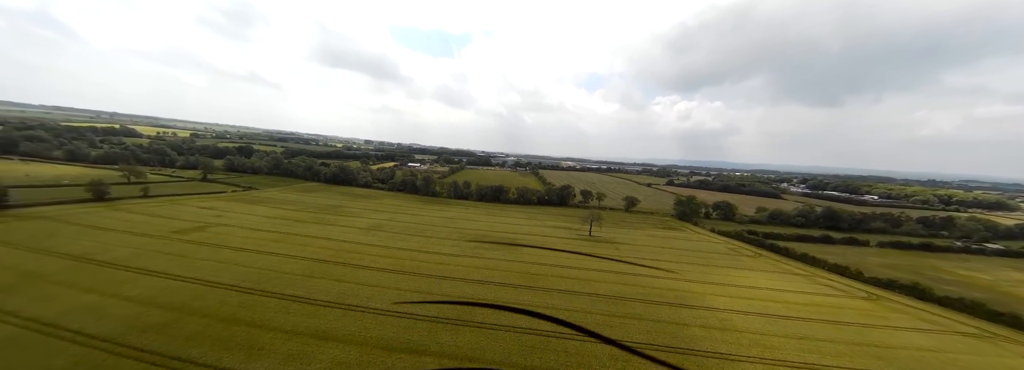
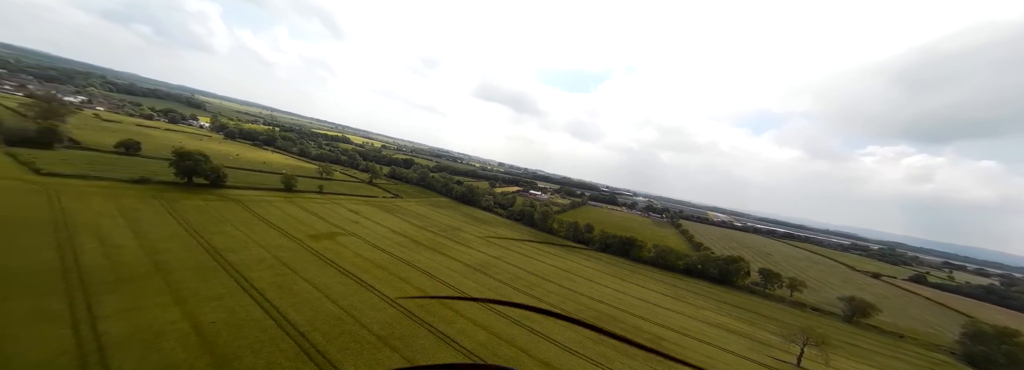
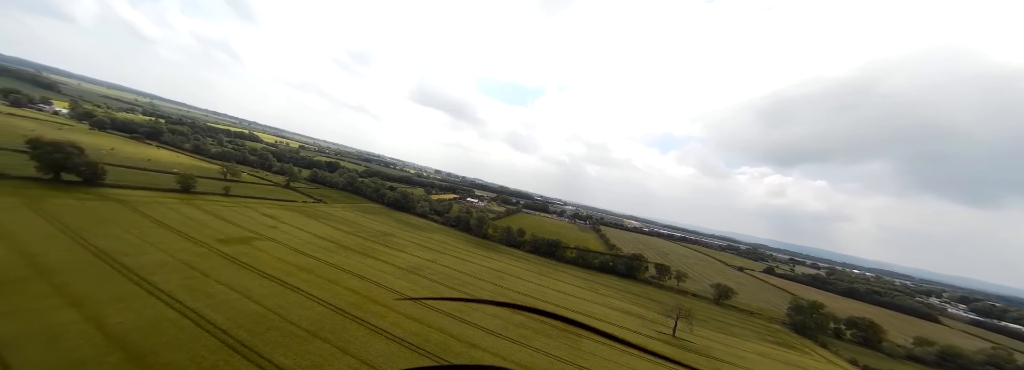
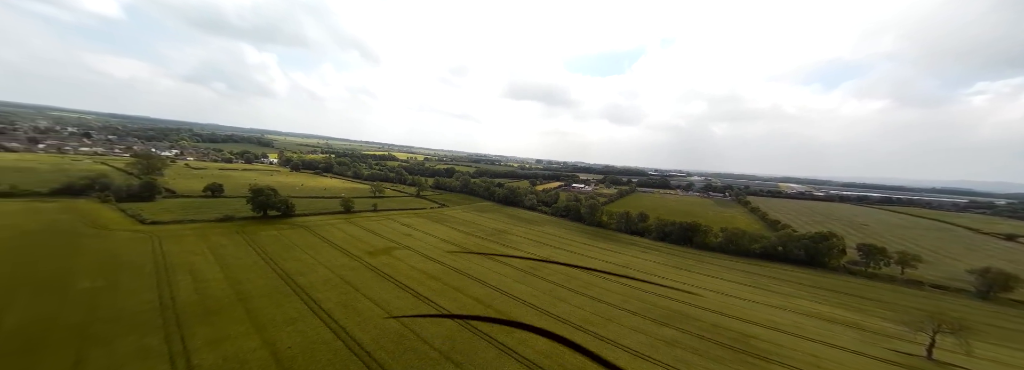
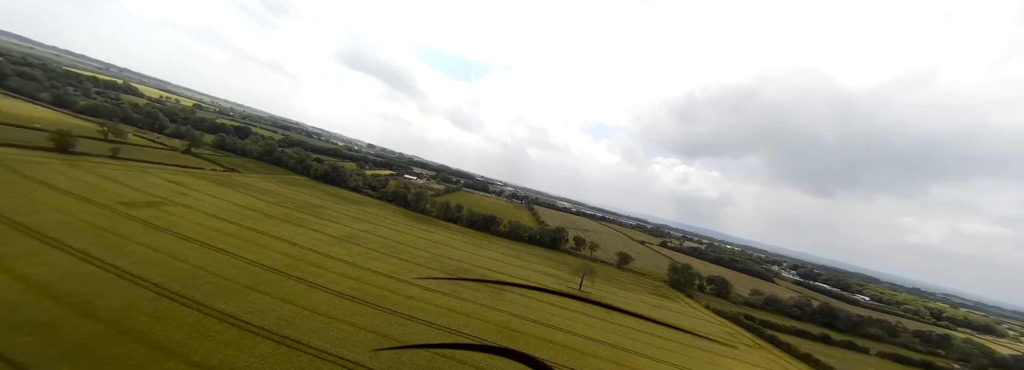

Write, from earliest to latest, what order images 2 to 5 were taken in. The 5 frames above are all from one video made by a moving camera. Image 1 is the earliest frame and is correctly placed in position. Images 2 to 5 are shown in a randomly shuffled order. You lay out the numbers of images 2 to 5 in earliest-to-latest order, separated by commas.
5, 3, 2, 4
